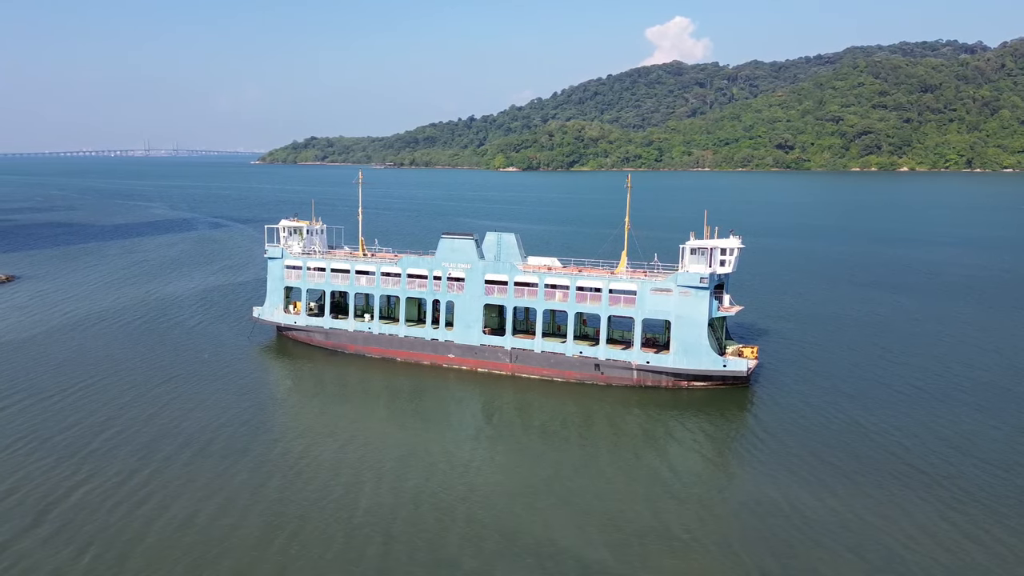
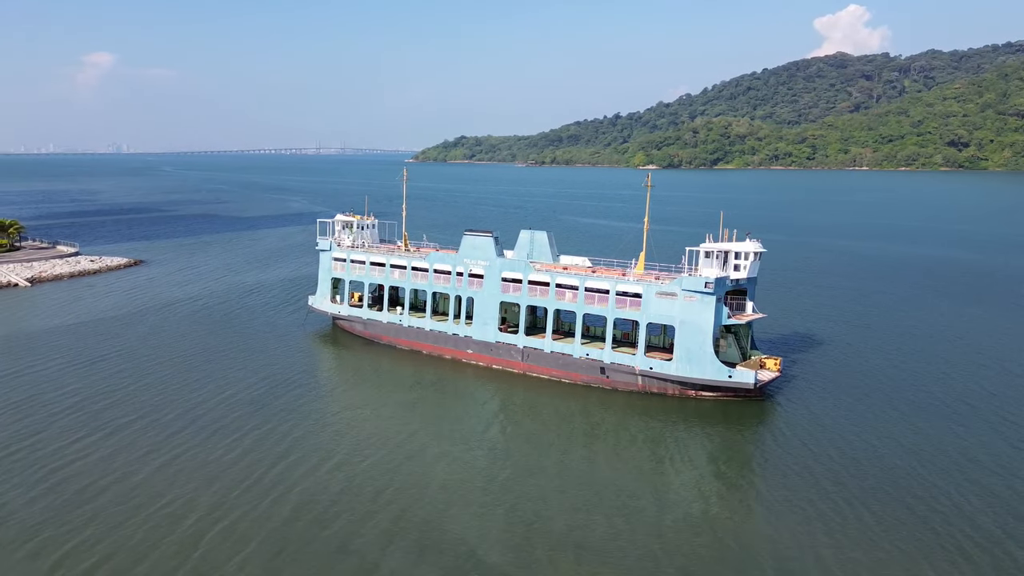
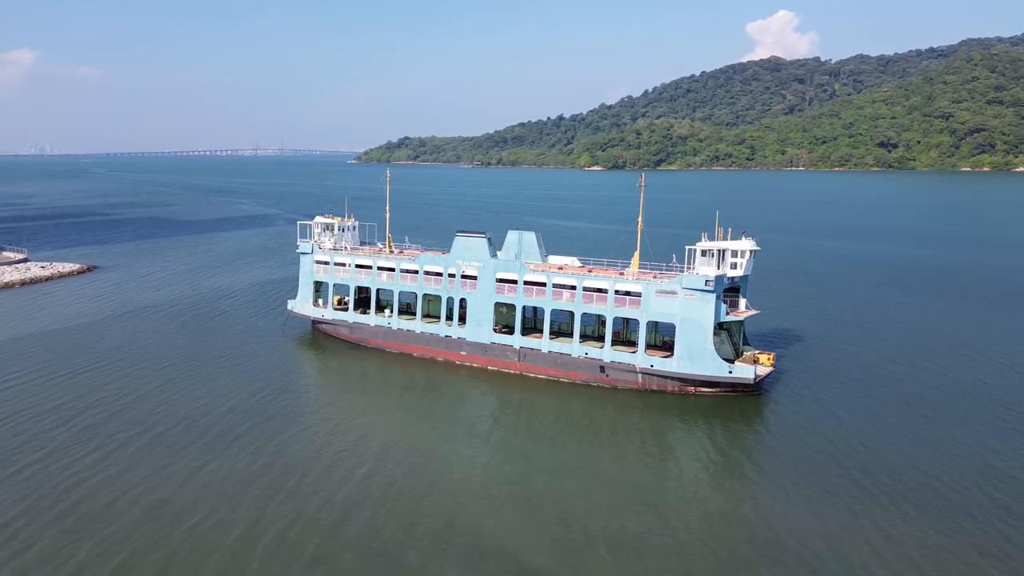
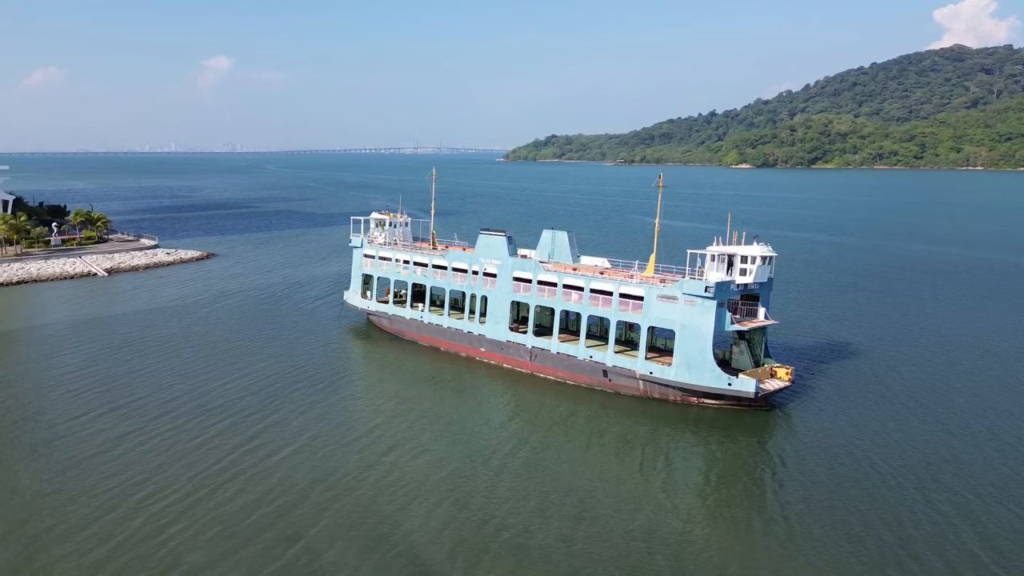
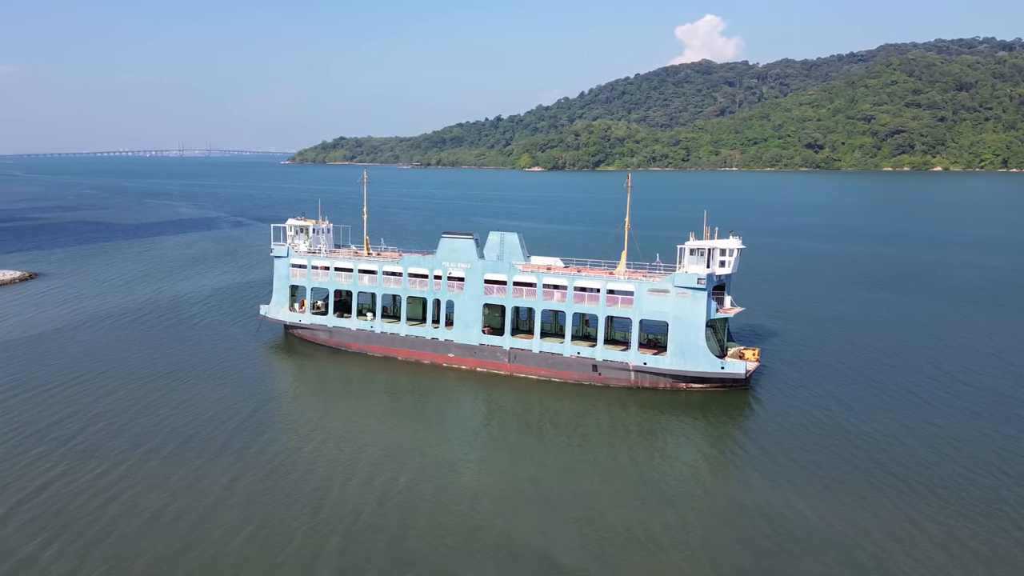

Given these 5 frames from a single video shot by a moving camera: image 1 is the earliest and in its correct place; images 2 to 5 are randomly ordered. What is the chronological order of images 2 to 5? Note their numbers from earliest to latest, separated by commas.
5, 3, 2, 4
